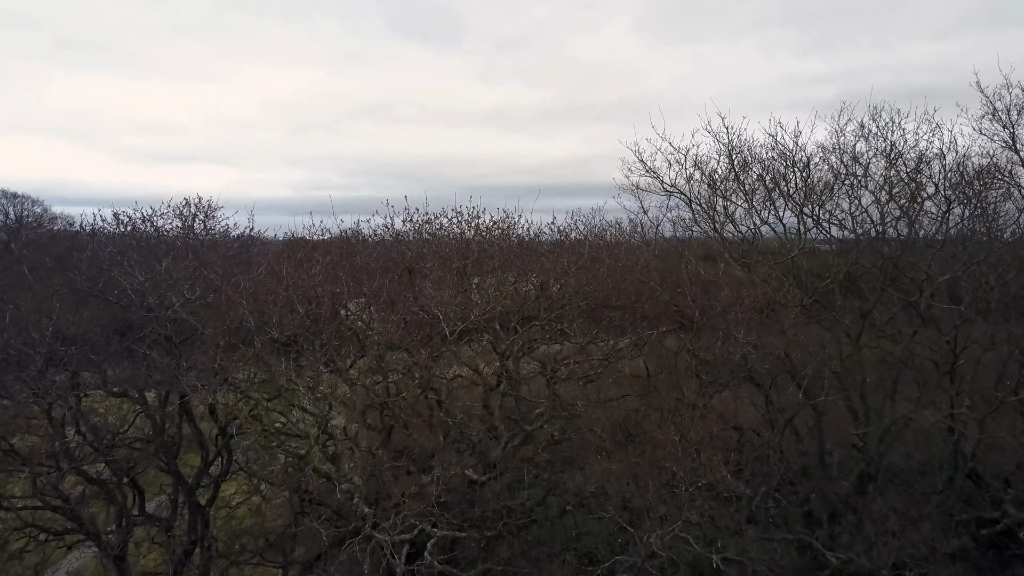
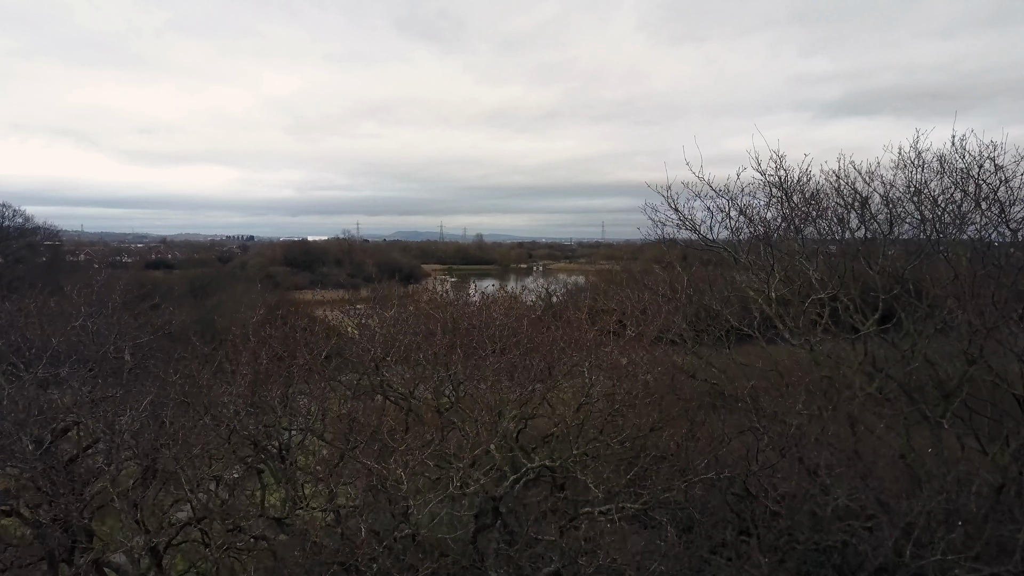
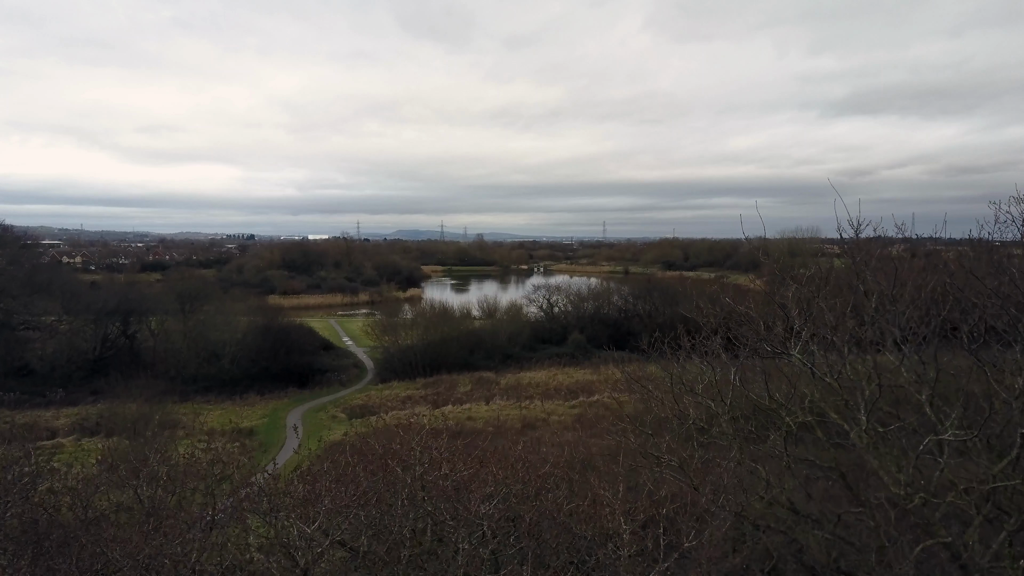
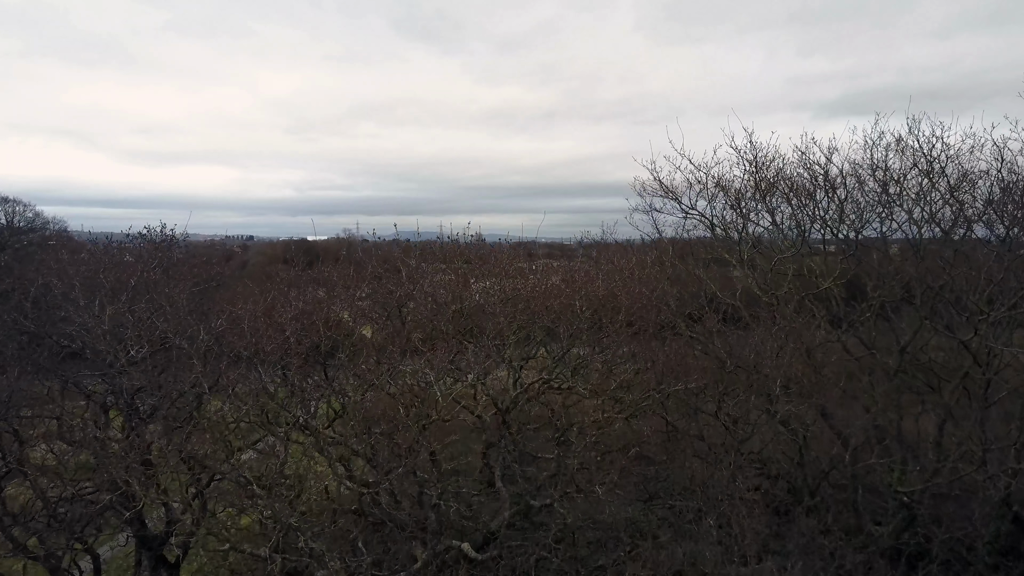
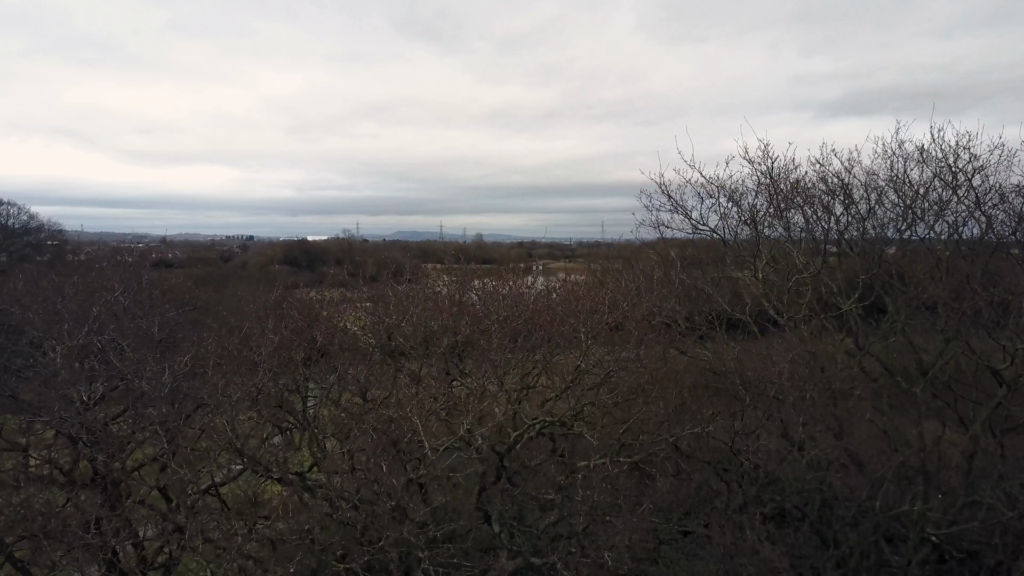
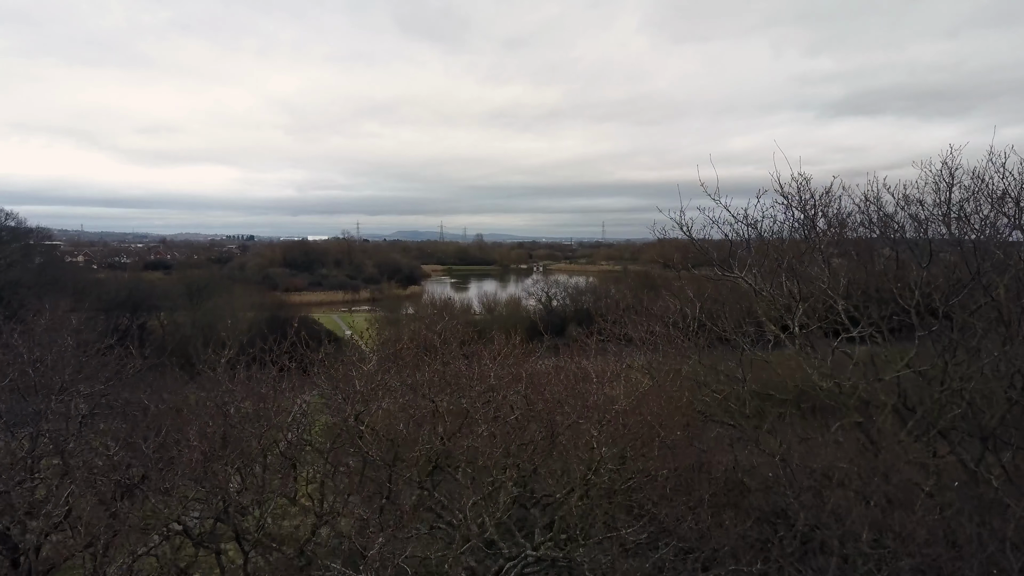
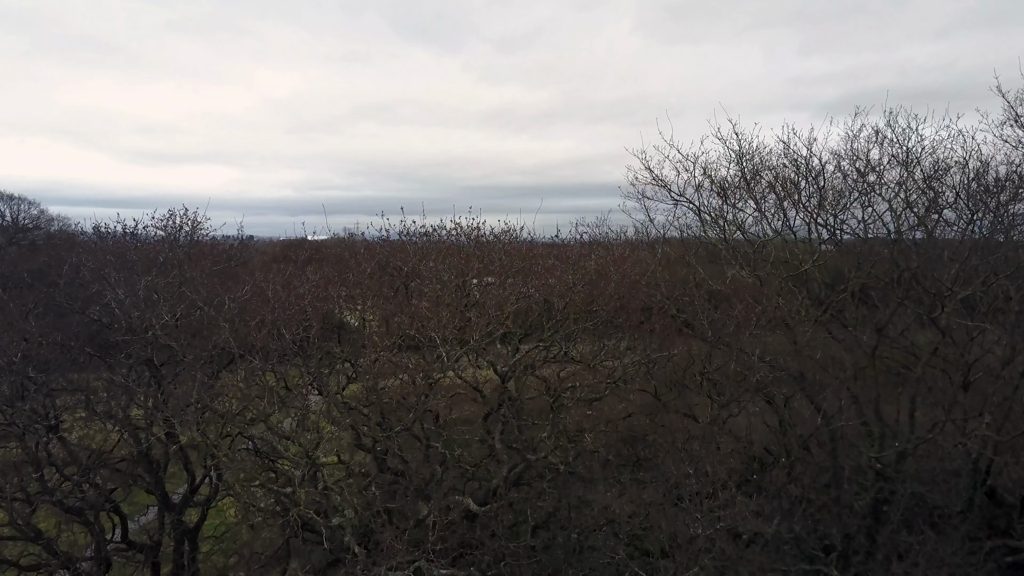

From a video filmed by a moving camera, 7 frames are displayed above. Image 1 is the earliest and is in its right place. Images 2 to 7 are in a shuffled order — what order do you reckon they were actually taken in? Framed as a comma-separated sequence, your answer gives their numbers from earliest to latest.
7, 4, 5, 2, 6, 3
